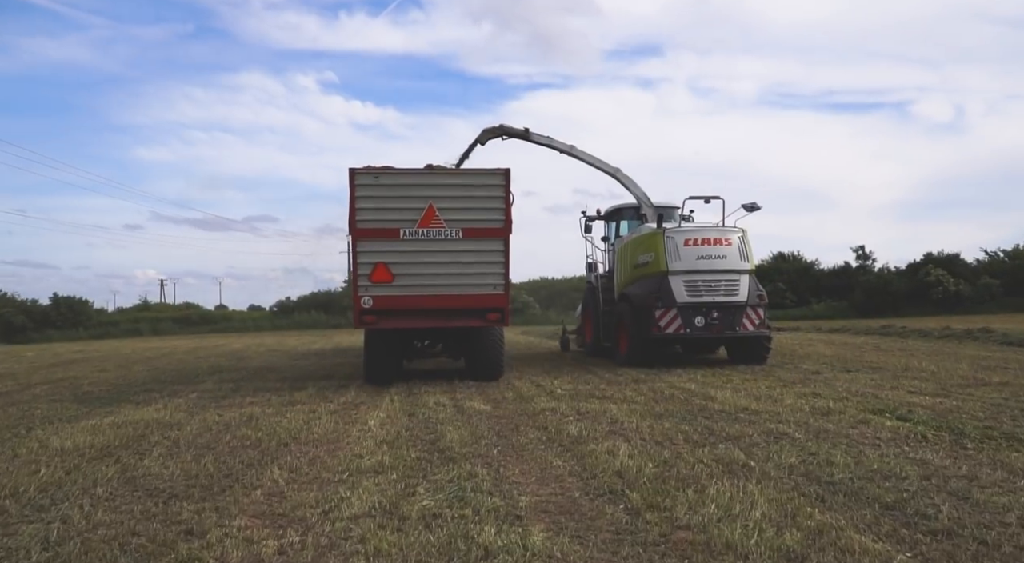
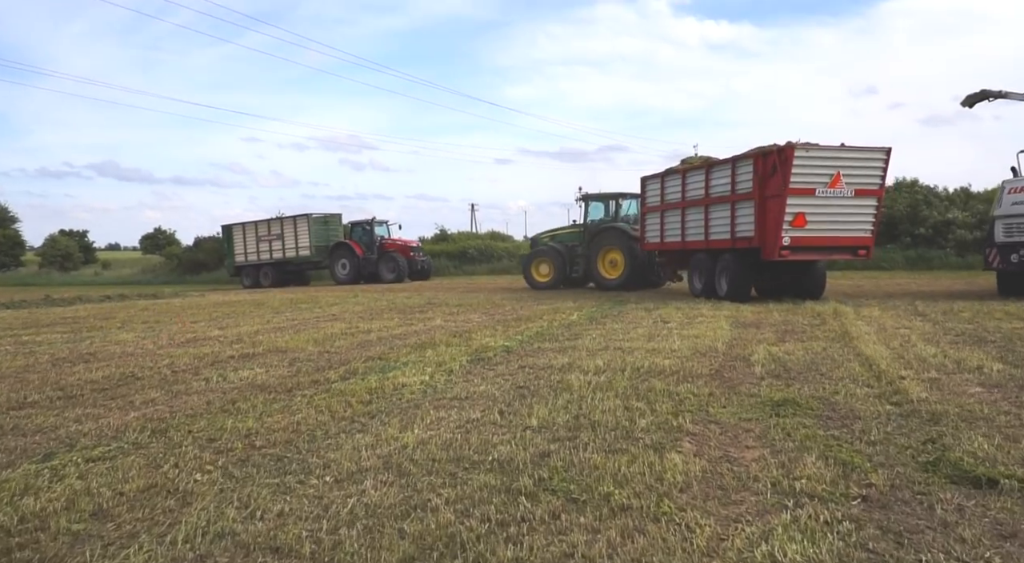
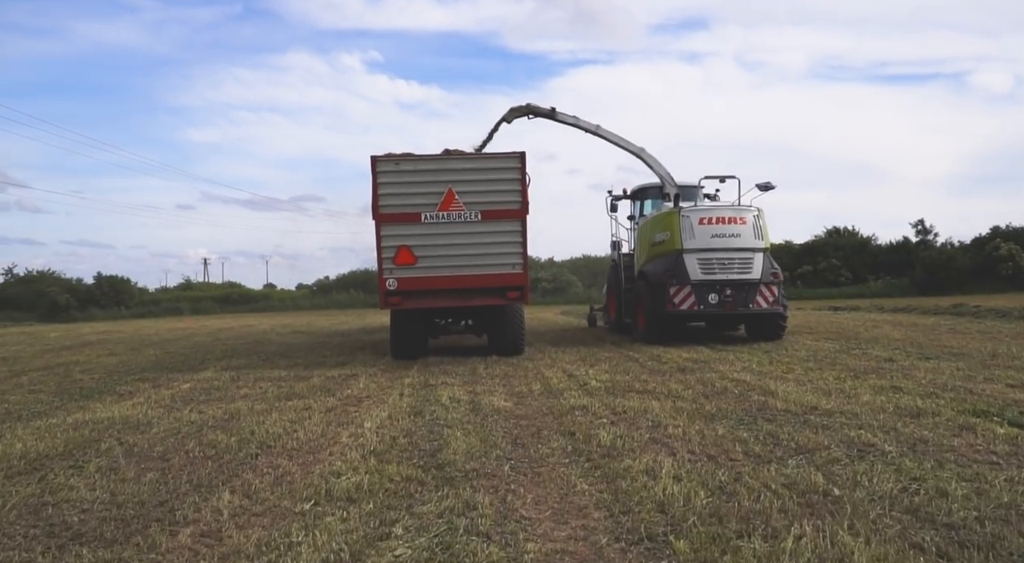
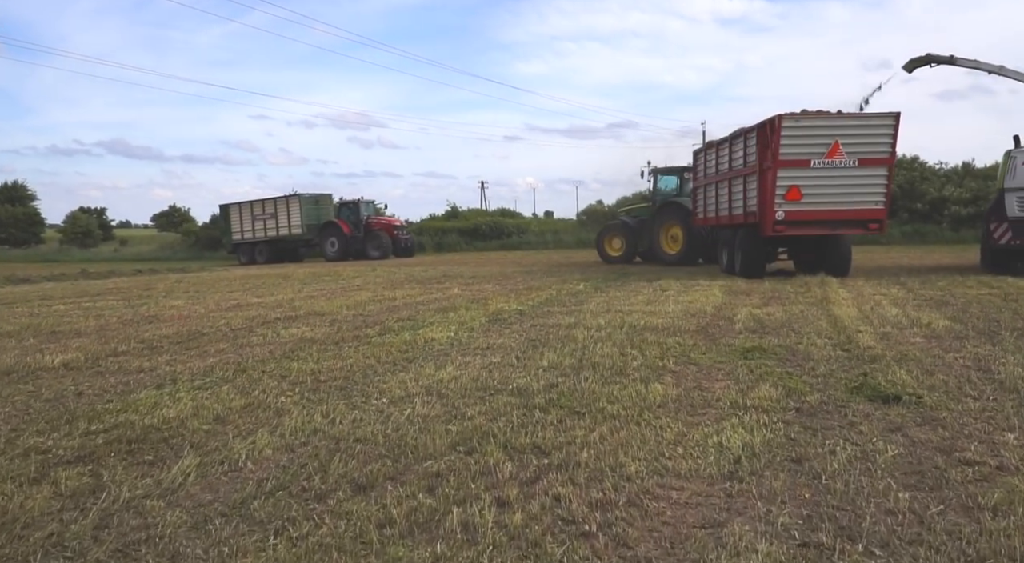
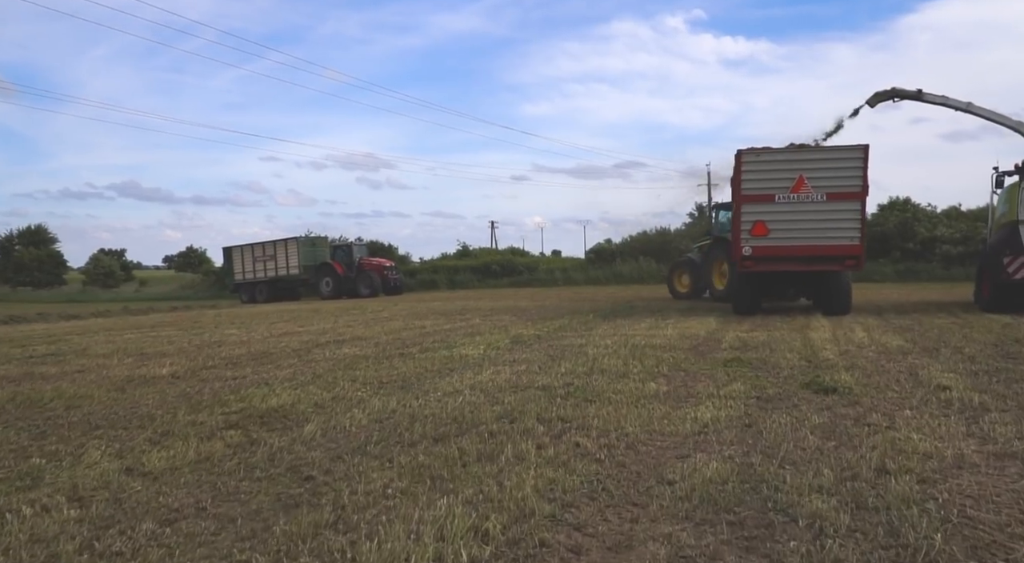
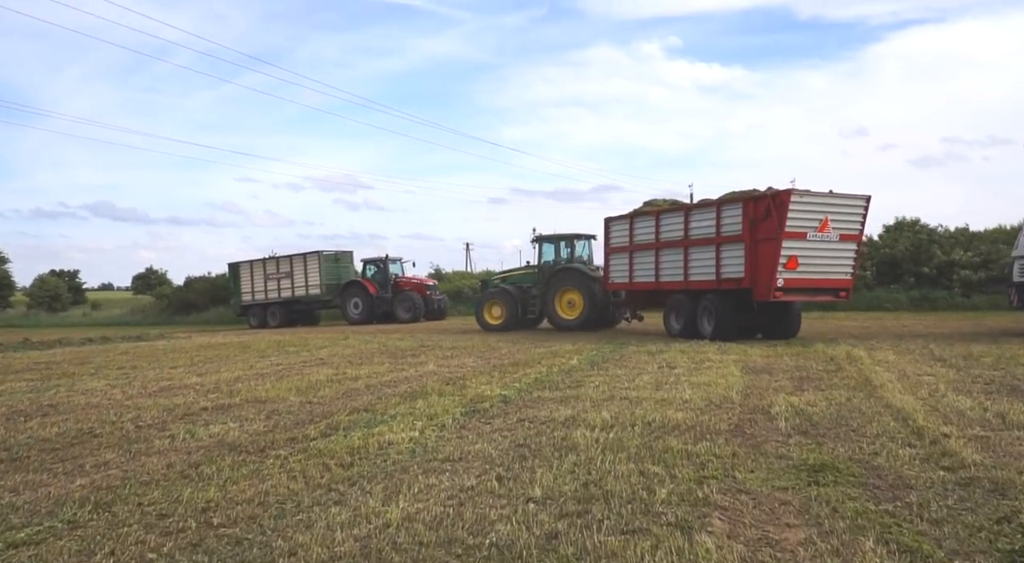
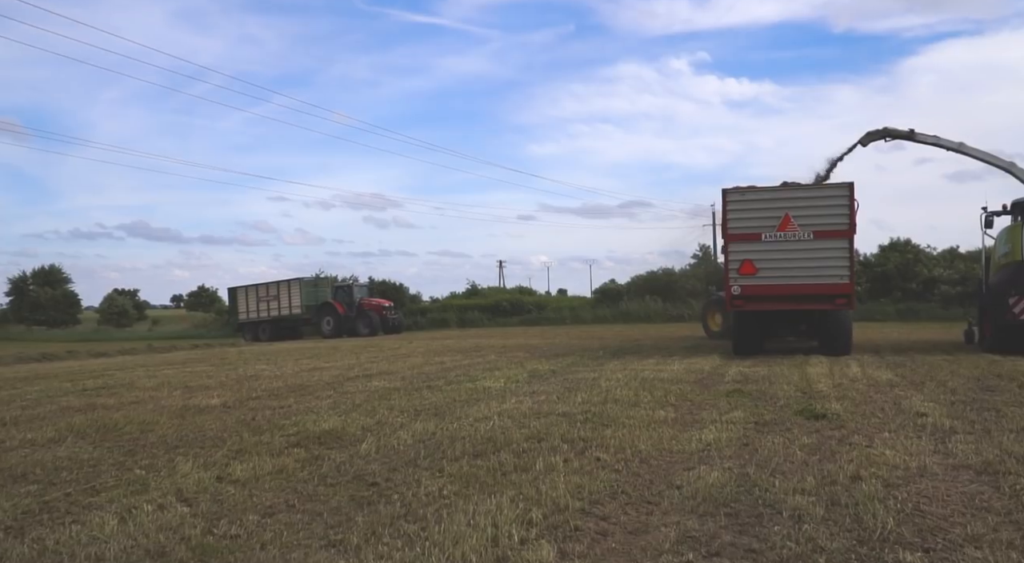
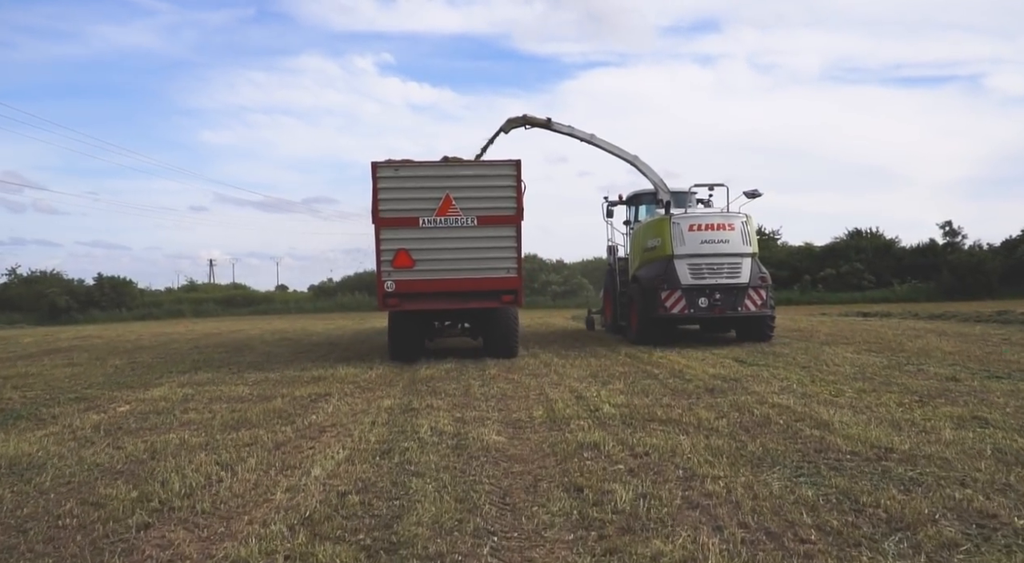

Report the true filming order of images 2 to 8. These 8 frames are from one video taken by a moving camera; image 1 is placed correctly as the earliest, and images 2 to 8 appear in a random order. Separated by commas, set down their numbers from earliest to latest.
3, 8, 7, 5, 4, 2, 6
